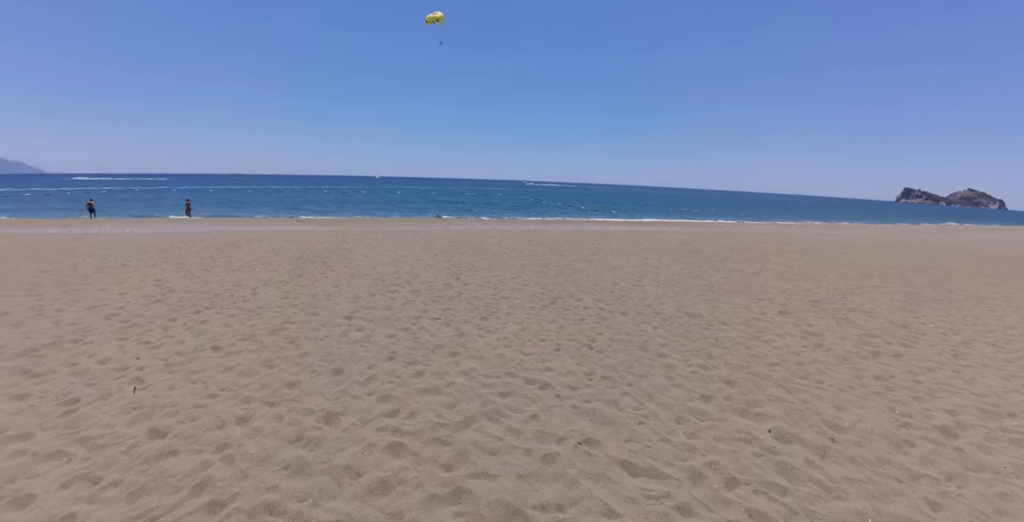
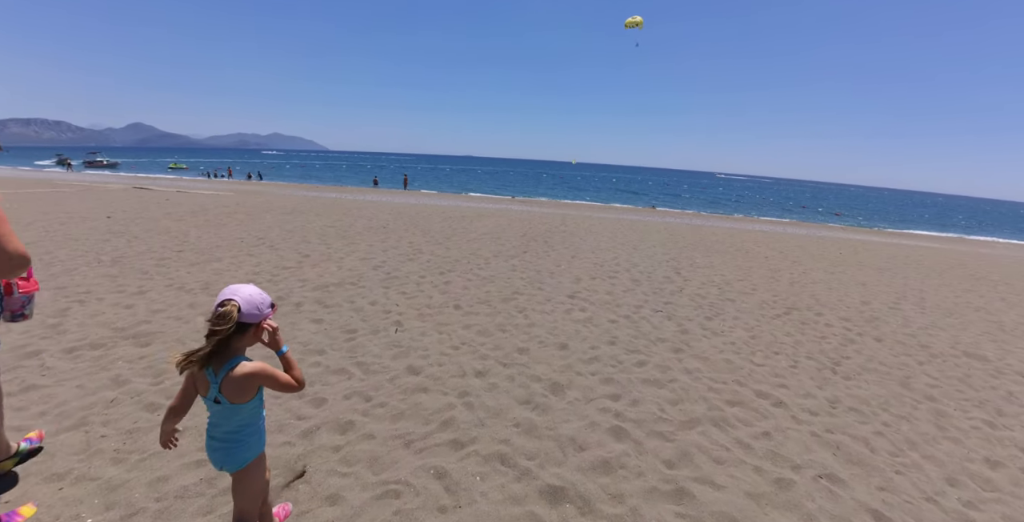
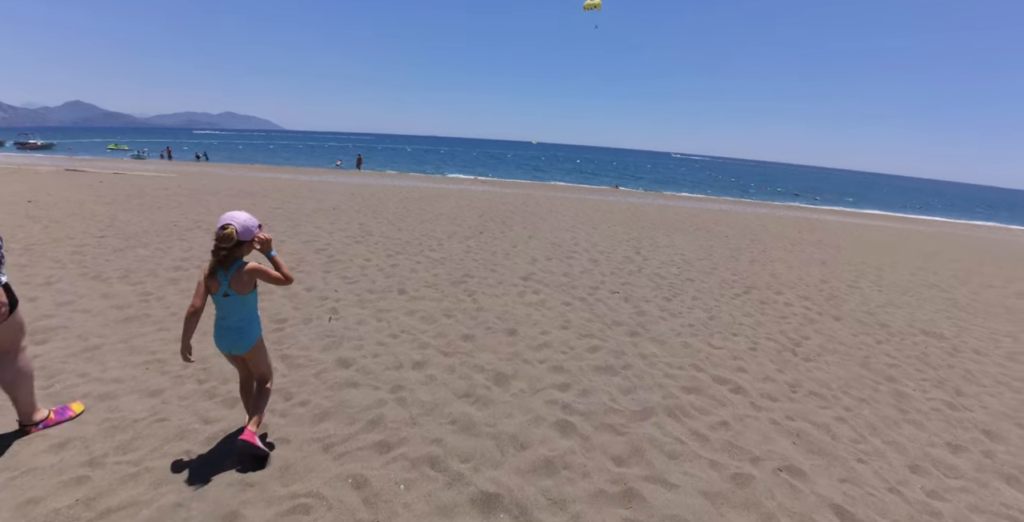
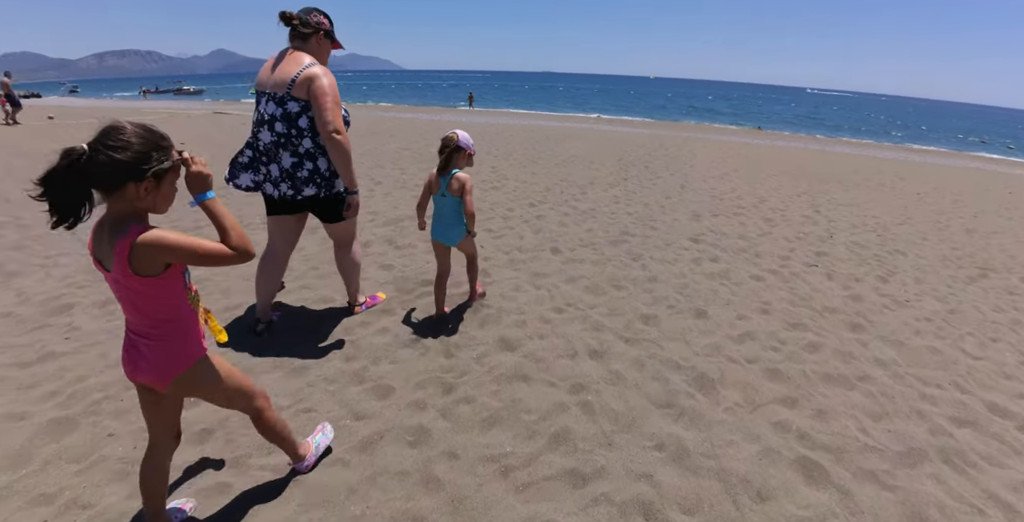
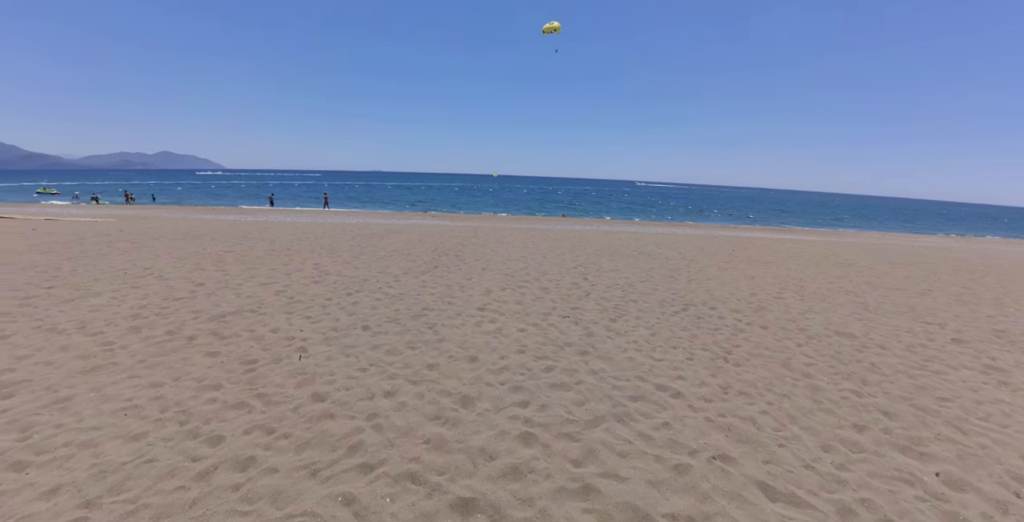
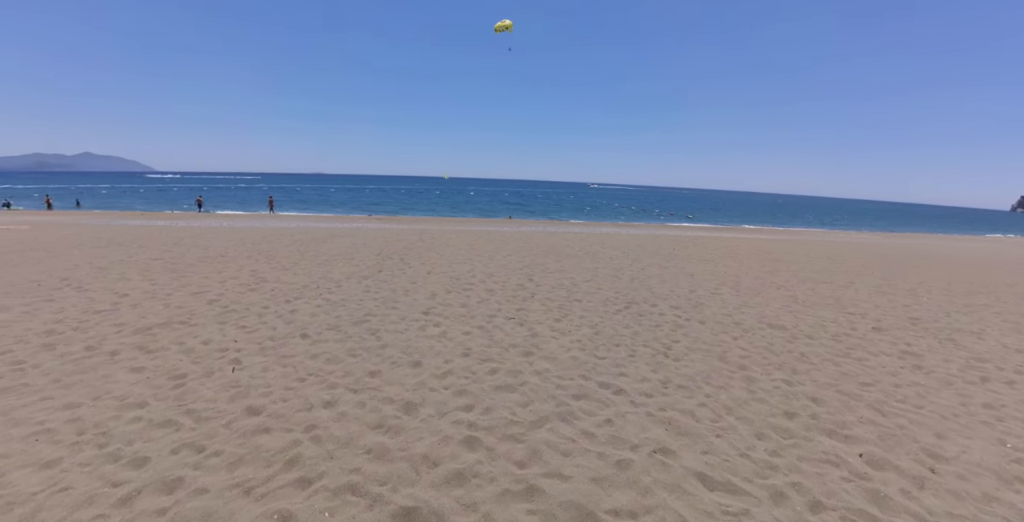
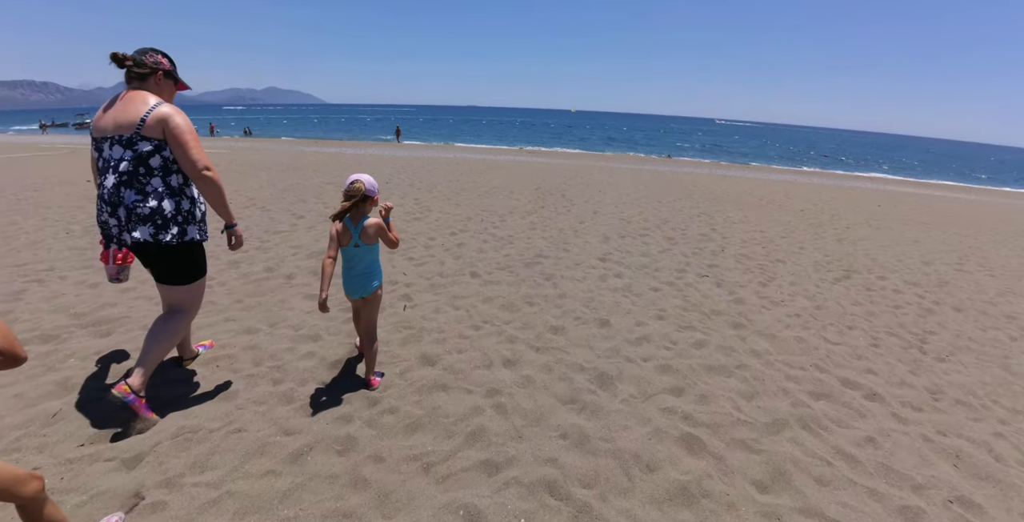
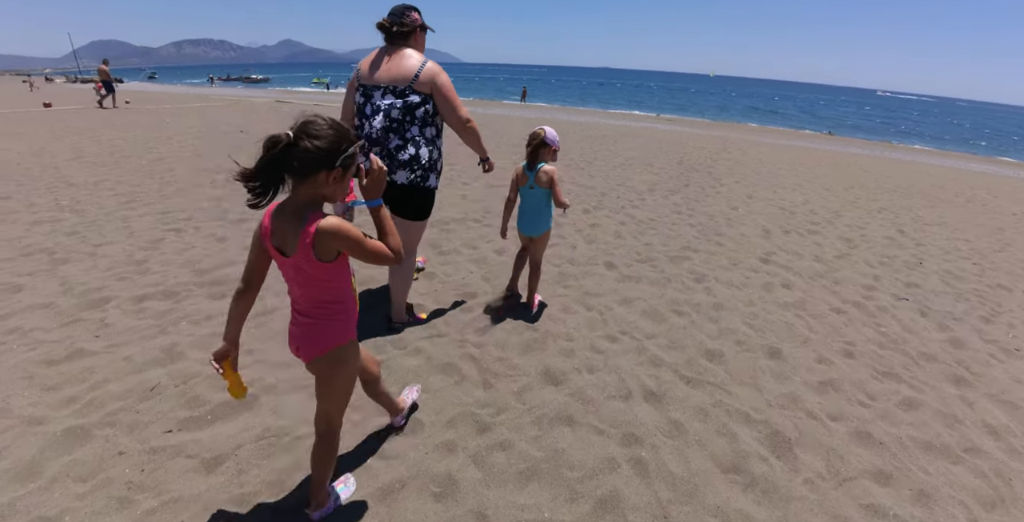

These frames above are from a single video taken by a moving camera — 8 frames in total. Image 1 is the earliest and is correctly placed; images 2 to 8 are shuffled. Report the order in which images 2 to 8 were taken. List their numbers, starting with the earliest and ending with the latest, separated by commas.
6, 5, 2, 3, 7, 4, 8
